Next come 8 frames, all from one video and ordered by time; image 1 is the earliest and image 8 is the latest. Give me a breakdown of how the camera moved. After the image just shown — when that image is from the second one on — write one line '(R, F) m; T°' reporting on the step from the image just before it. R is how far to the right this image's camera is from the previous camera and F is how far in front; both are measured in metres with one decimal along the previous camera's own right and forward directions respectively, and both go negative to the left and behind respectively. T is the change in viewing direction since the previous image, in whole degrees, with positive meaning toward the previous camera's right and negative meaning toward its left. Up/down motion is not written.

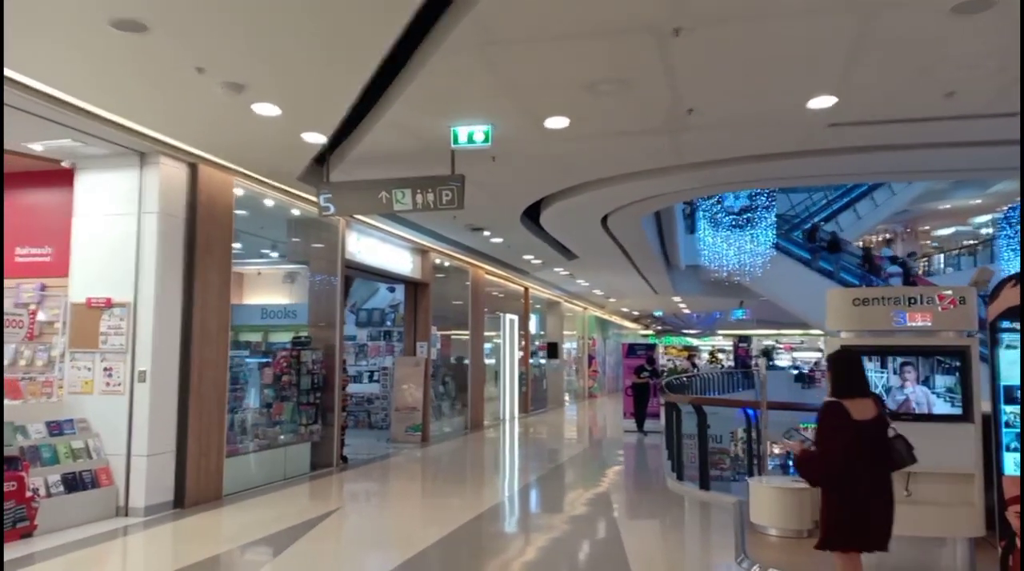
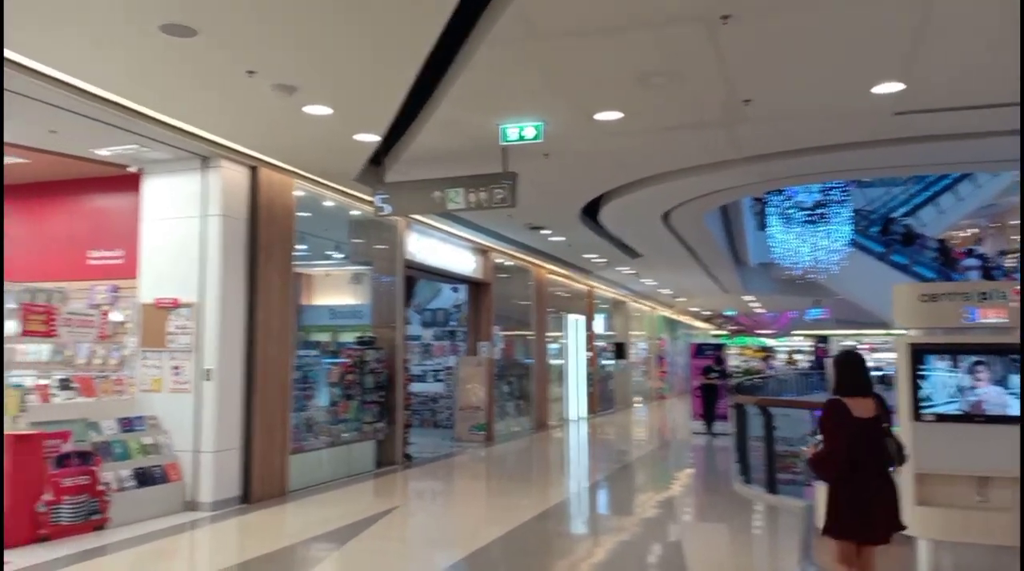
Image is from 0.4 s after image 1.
(+0.1, +0.1) m; -5°
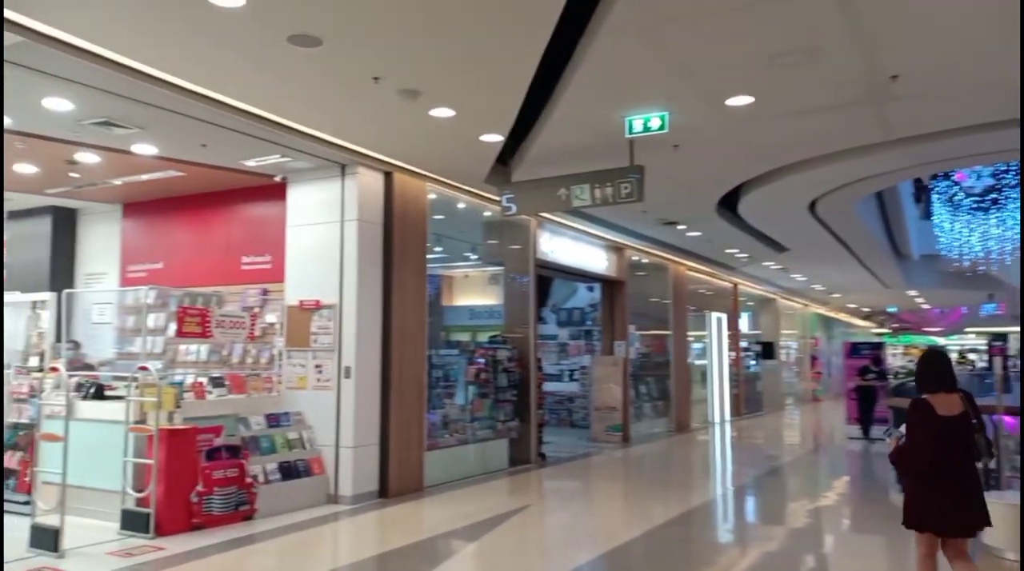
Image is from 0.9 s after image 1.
(+0.1, +0.1) m; -10°
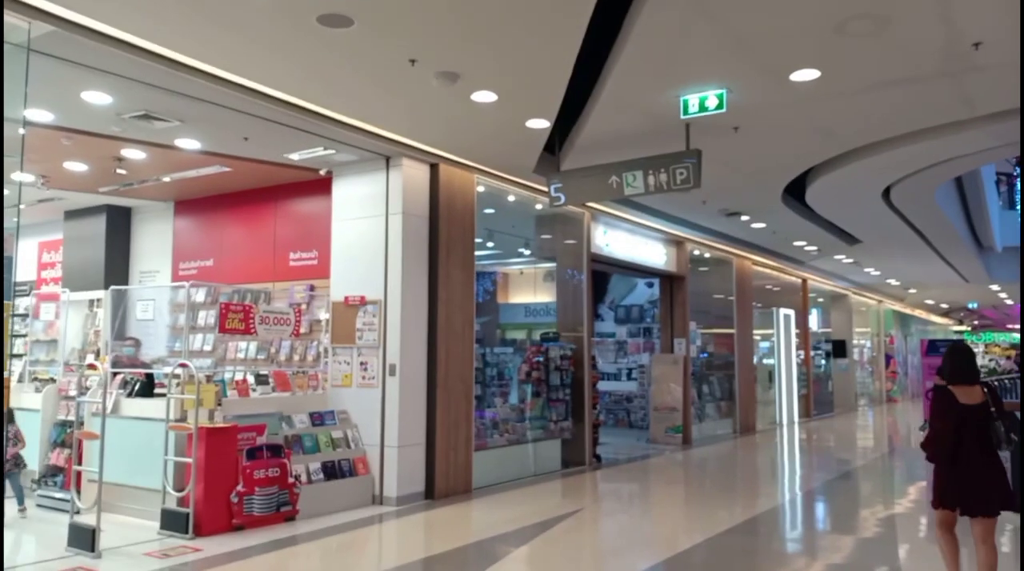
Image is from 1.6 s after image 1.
(+0.1, +0.3) m; -4°
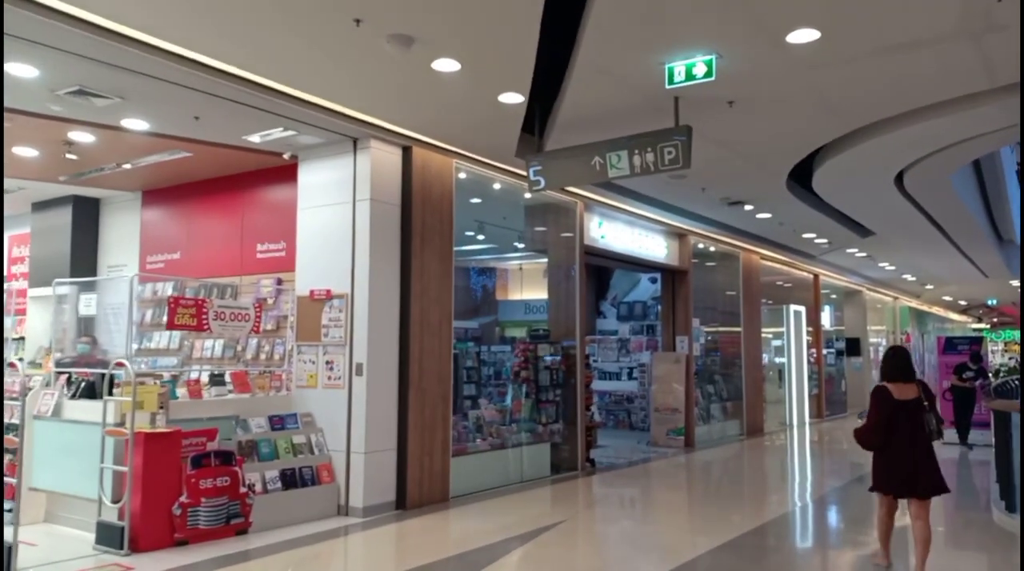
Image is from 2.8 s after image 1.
(+0.3, +0.5) m; -1°
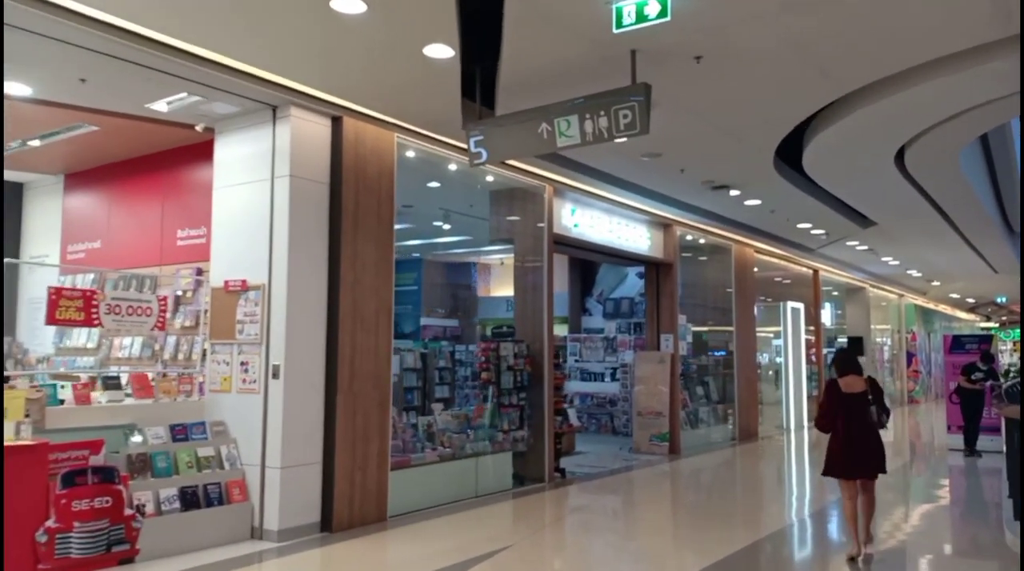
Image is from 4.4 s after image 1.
(+0.4, +0.7) m; 0°
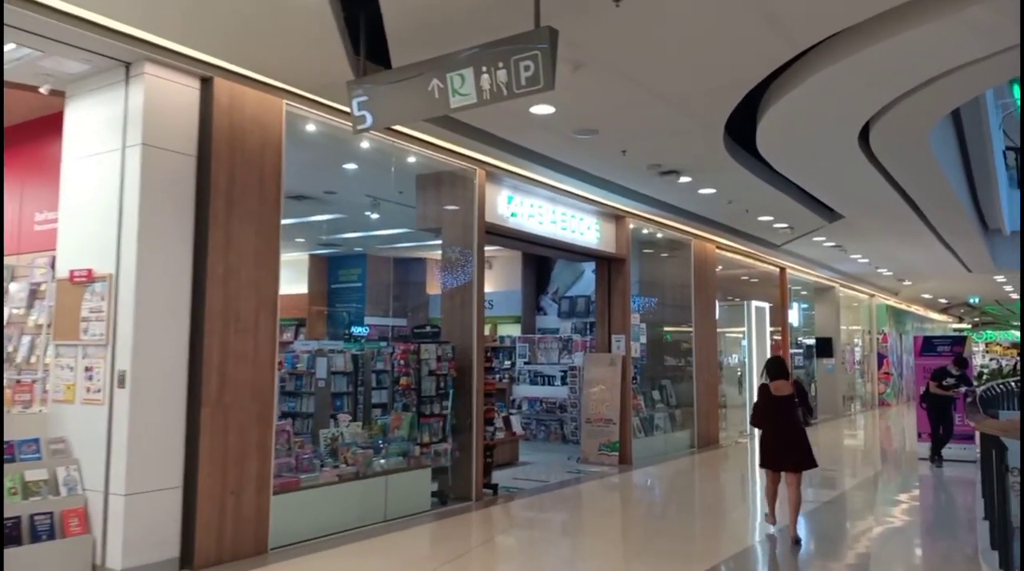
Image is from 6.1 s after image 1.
(+0.4, +0.8) m; +2°
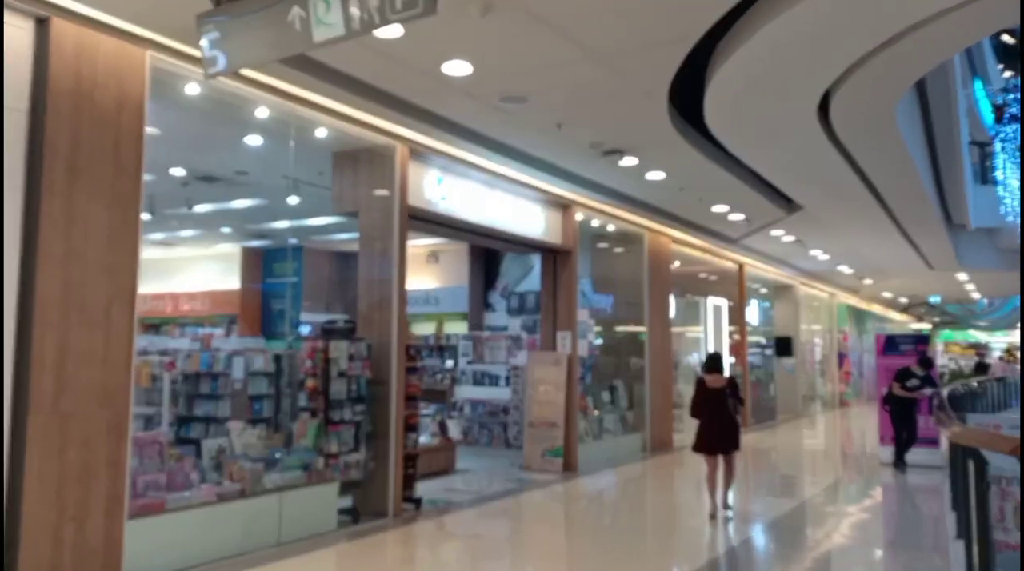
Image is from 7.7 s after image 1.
(+0.3, +0.7) m; +2°
